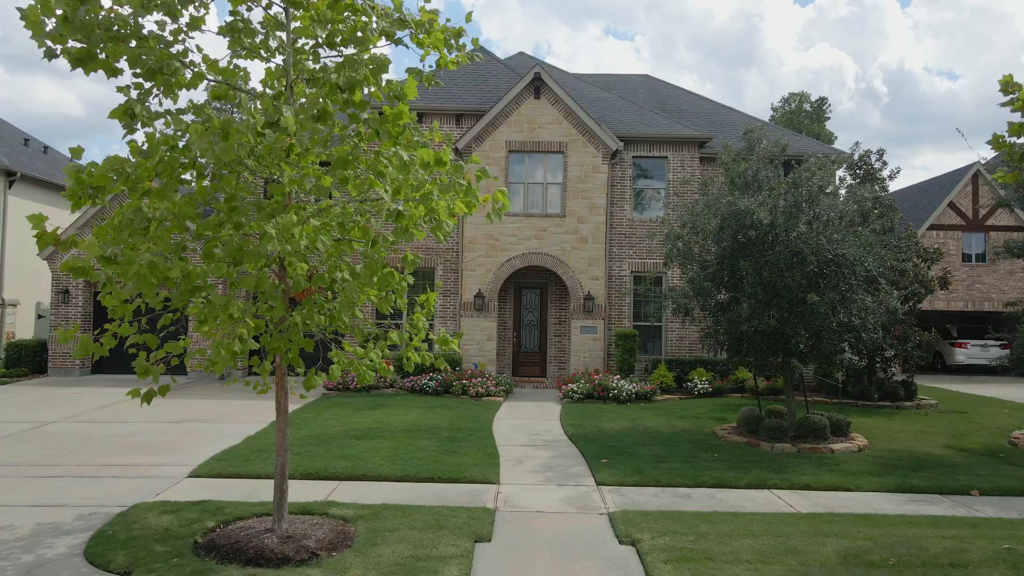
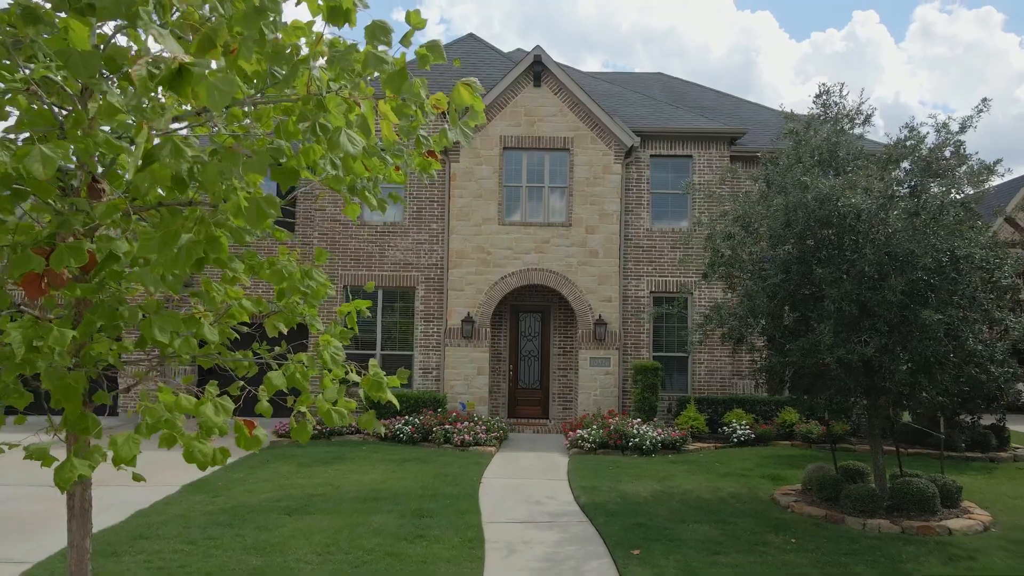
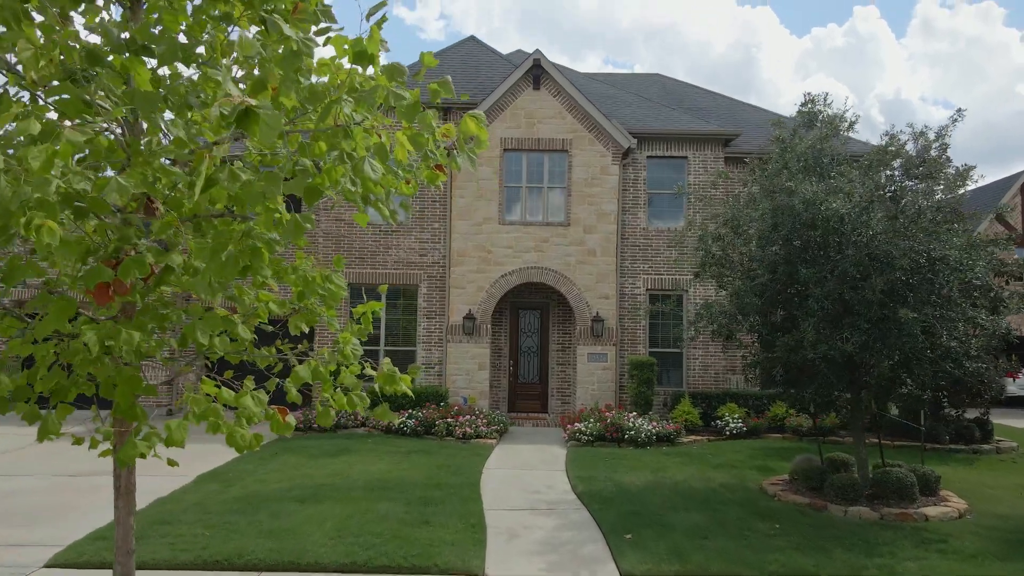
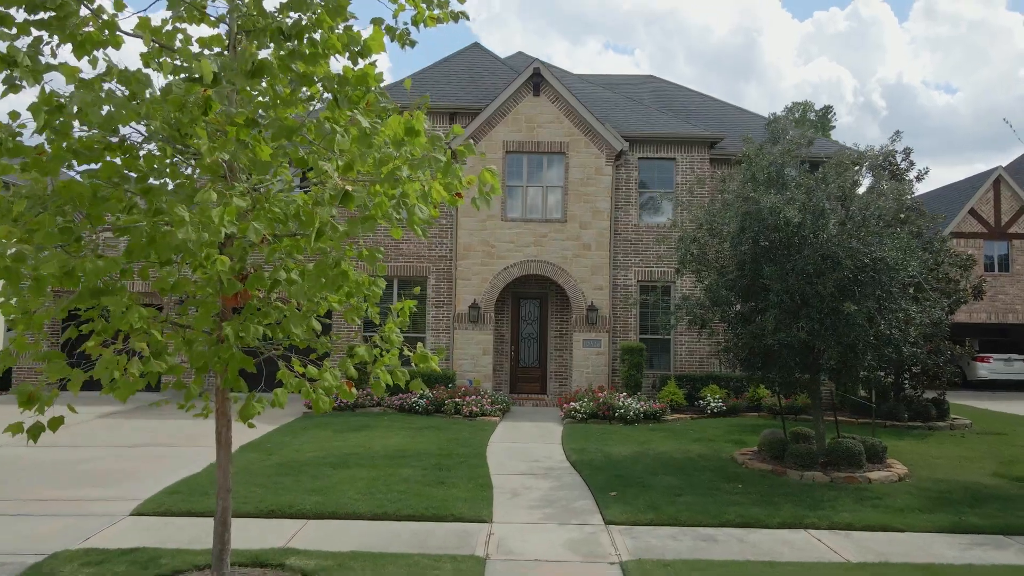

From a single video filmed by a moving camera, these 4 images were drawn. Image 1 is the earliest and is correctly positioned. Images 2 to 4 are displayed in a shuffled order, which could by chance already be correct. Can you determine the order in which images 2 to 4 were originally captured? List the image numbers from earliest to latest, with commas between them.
4, 3, 2
